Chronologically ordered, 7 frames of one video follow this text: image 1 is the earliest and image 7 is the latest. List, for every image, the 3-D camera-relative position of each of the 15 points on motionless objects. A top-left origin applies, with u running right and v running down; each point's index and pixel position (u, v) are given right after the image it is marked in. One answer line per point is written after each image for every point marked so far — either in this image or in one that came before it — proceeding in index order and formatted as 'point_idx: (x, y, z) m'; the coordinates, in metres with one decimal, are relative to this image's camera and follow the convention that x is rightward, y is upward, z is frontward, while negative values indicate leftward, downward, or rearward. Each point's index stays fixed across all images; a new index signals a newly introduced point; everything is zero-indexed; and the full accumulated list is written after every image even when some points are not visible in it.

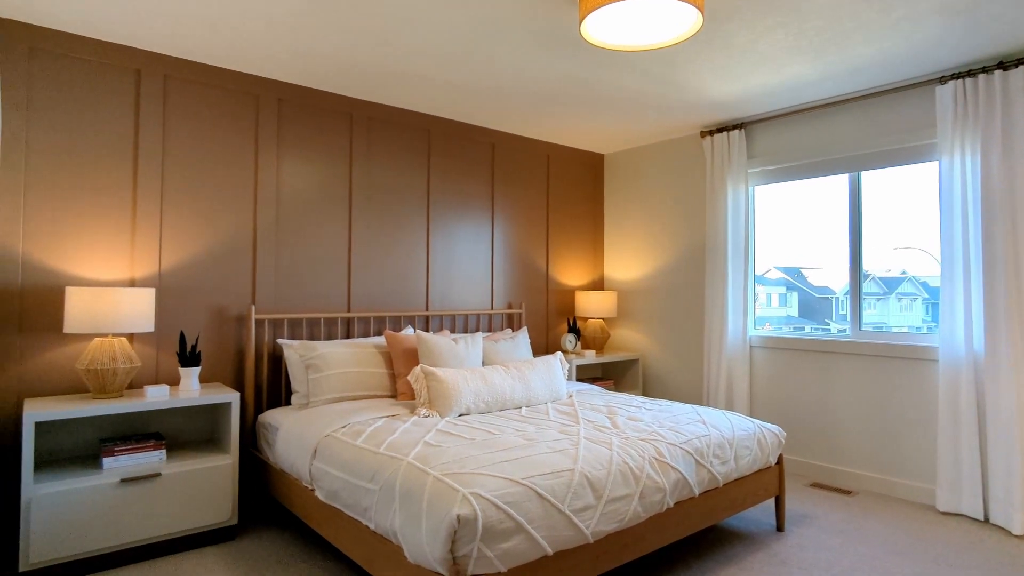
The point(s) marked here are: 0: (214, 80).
0: (-1.5, +1.0, +3.0) m
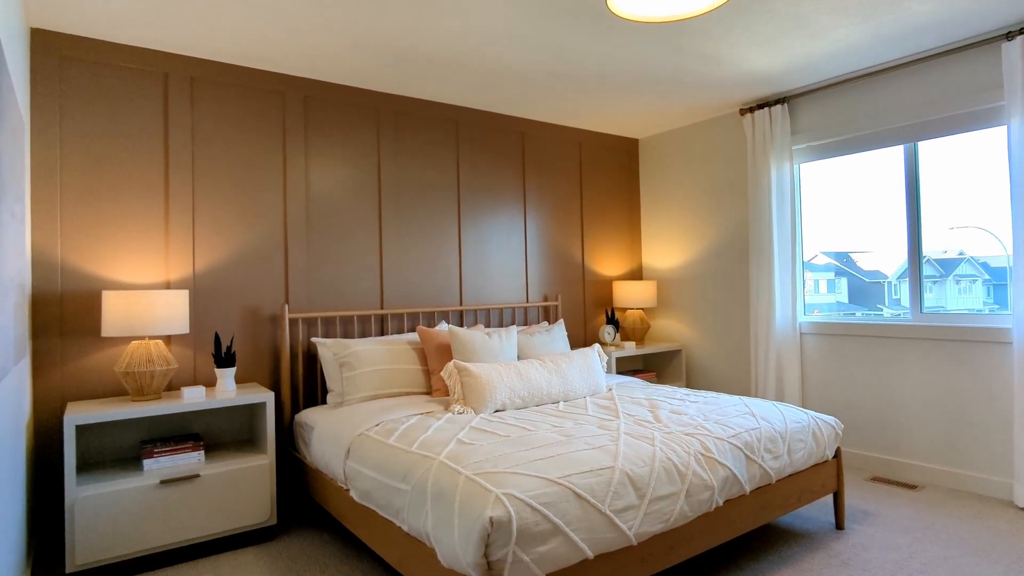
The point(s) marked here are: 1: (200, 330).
0: (-1.3, +1.0, +3.0) m
1: (-1.5, -0.2, +2.8) m
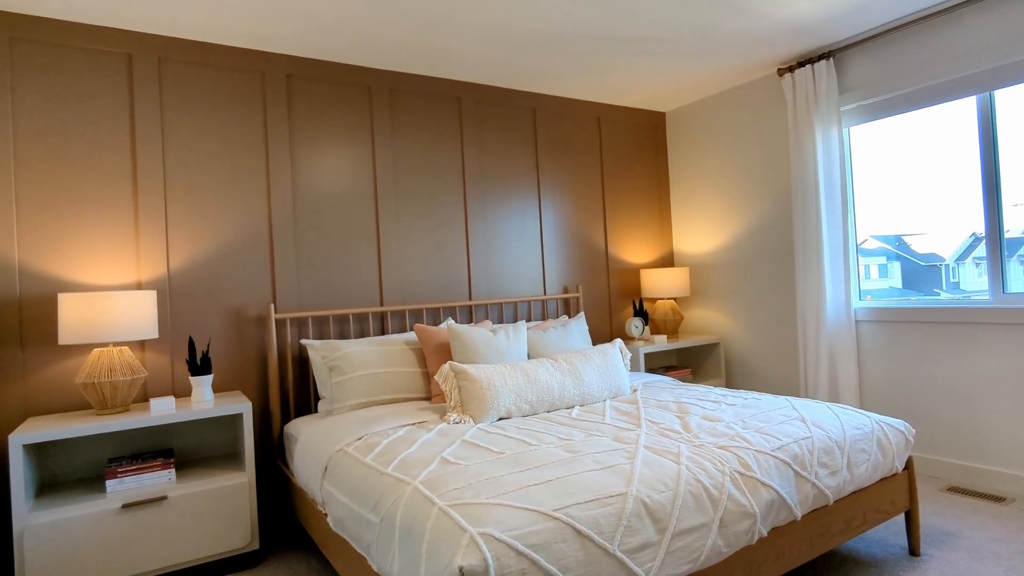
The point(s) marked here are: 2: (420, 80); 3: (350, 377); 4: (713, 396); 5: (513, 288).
0: (-1.3, +1.0, +2.7) m
1: (-1.4, -0.2, +2.6) m
2: (-0.5, +1.1, +3.2) m
3: (-0.7, -0.4, +2.5) m
4: (+0.8, -0.4, +2.4) m
5: (0.0, 0.0, +3.5) m
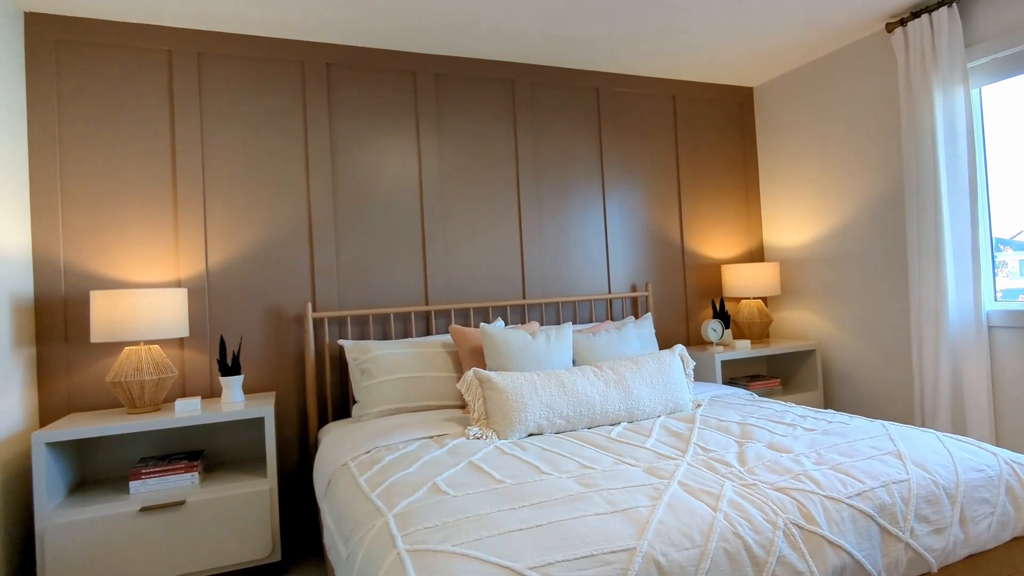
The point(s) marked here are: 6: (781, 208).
0: (-1.1, +1.0, +2.6) m
1: (-1.2, -0.2, +2.5) m
2: (-0.2, +1.1, +3.0) m
3: (-0.5, -0.4, +2.3) m
4: (+0.9, -0.4, +2.0) m
5: (+0.3, 0.0, +3.2) m
6: (+1.6, +0.5, +3.5) m
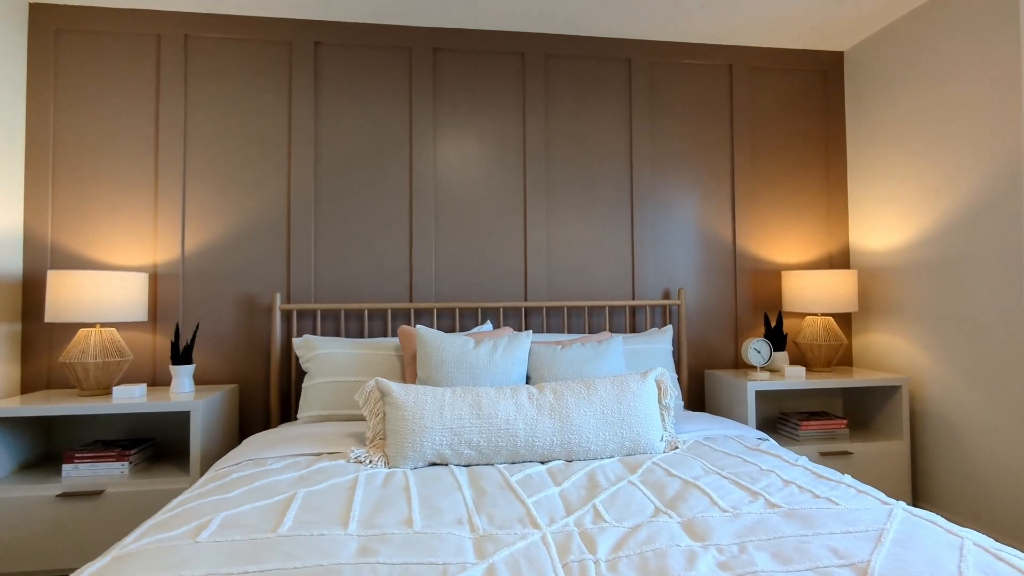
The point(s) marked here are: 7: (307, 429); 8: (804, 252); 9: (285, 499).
0: (-1.2, +1.1, +2.6) m
1: (-1.3, -0.1, +2.5) m
2: (-0.2, +1.1, +2.7) m
3: (-0.7, -0.3, +2.1) m
4: (+0.6, -0.5, +1.5) m
5: (+0.3, 0.0, +2.7) m
6: (+1.6, +0.4, +2.8) m
7: (-0.6, -0.4, +1.9) m
8: (+1.4, +0.2, +2.9) m
9: (-0.5, -0.5, +1.3) m
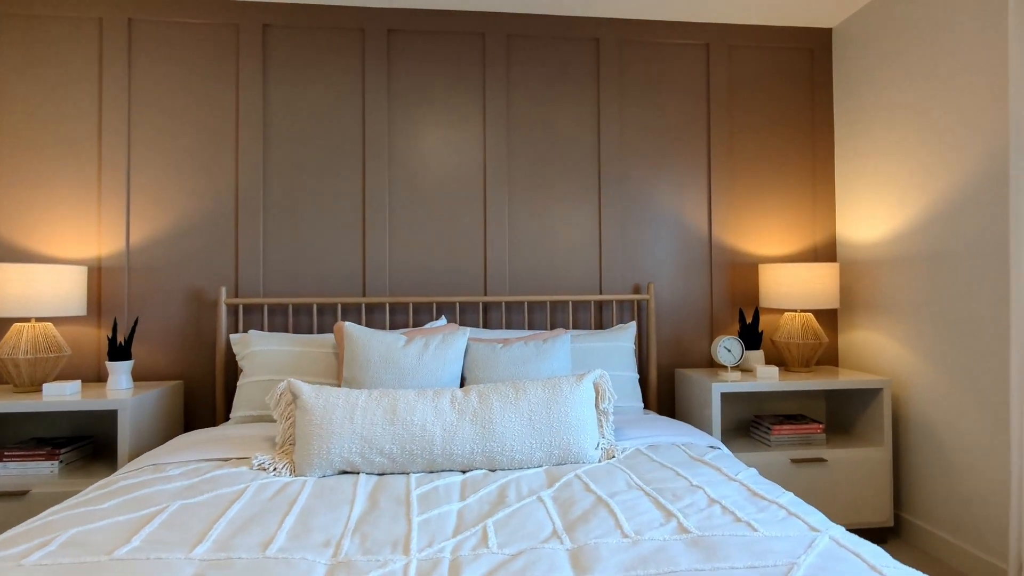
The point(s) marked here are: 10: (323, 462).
0: (-1.3, +1.1, +2.5) m
1: (-1.5, -0.1, +2.4) m
2: (-0.3, +1.1, +2.5) m
3: (-0.9, -0.3, +2.0) m
4: (+0.4, -0.5, +1.3) m
5: (+0.2, 0.0, +2.6) m
6: (+1.5, +0.4, +2.6) m
7: (-0.8, -0.4, +1.8) m
8: (+1.2, +0.2, +2.7) m
9: (-0.7, -0.5, +1.2) m
10: (-0.5, -0.4, +1.5) m
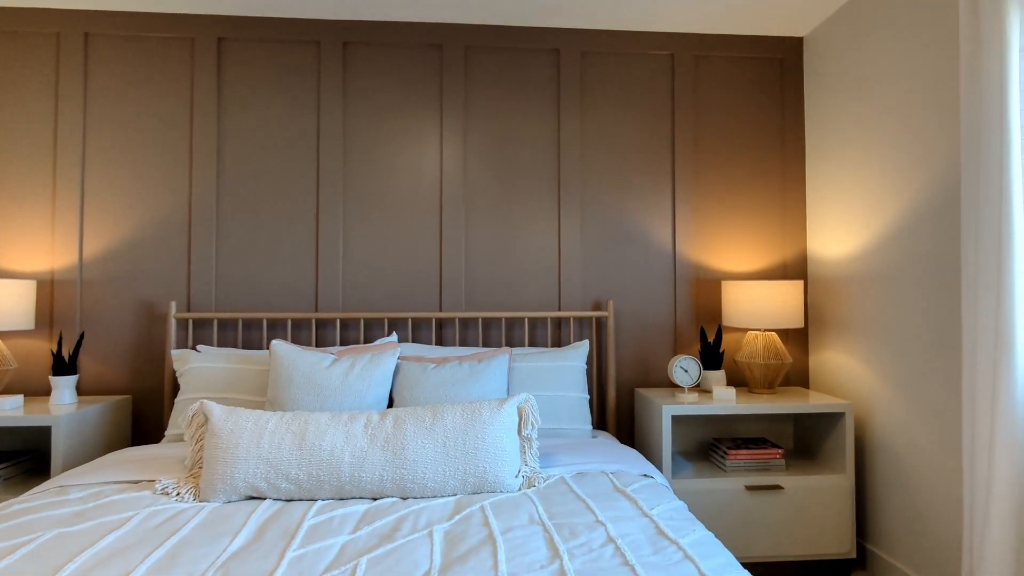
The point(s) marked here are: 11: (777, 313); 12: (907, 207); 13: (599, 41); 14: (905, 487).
0: (-1.5, +1.1, +2.5) m
1: (-1.7, -0.2, +2.4) m
2: (-0.5, +1.1, +2.5) m
3: (-1.1, -0.4, +2.0) m
4: (+0.2, -0.5, +1.3) m
5: (0.0, 0.0, +2.6) m
6: (+1.3, +0.3, +2.5) m
7: (-1.0, -0.5, +1.8) m
8: (+1.0, +0.1, +2.6) m
9: (-0.9, -0.5, +1.2) m
10: (-0.7, -0.5, +1.5) m
11: (+1.0, -0.1, +2.3) m
12: (+1.3, +0.3, +2.0) m
13: (+0.4, +1.1, +2.6) m
14: (+1.3, -0.7, +2.0) m
